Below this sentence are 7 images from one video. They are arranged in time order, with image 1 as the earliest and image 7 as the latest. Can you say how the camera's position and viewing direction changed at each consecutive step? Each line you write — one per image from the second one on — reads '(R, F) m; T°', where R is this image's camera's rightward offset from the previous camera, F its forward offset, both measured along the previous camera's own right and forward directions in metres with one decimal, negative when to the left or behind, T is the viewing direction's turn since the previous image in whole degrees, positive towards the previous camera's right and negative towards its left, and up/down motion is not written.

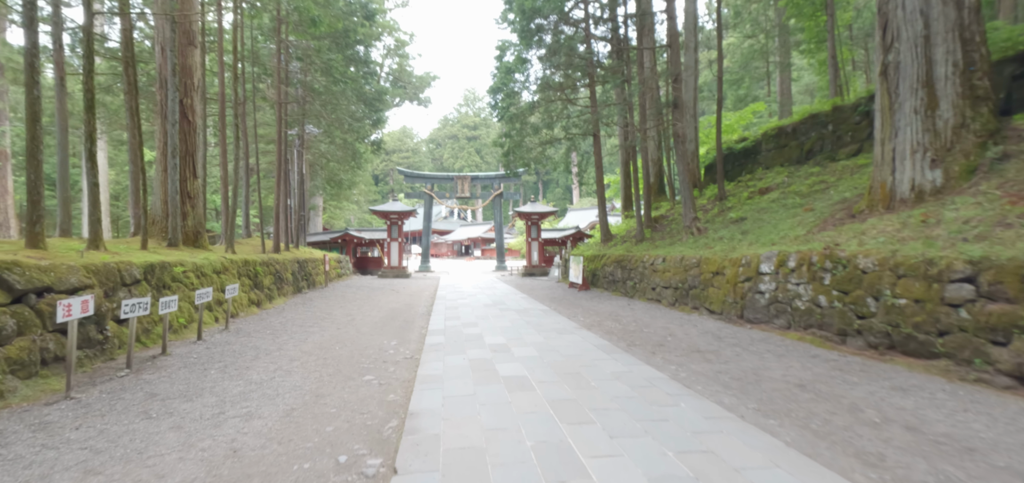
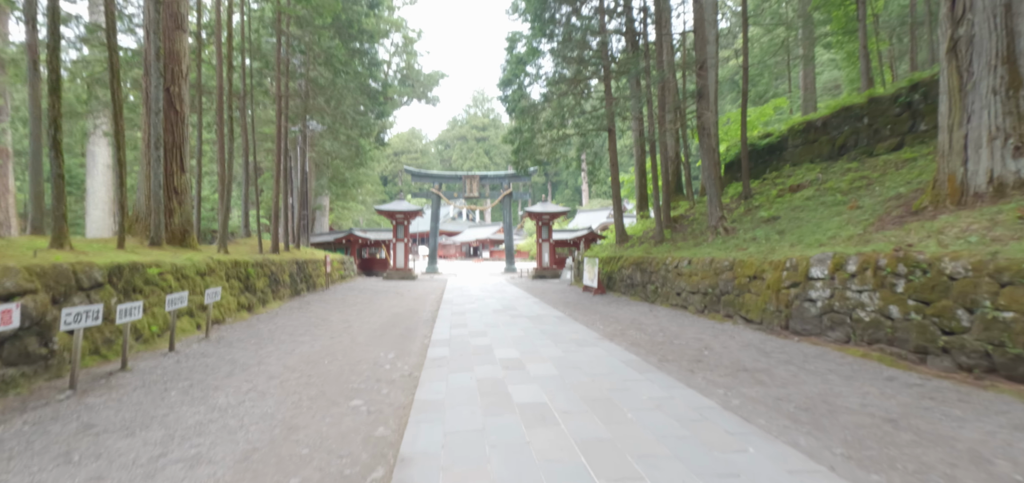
(-0.1, +0.7) m; -1°
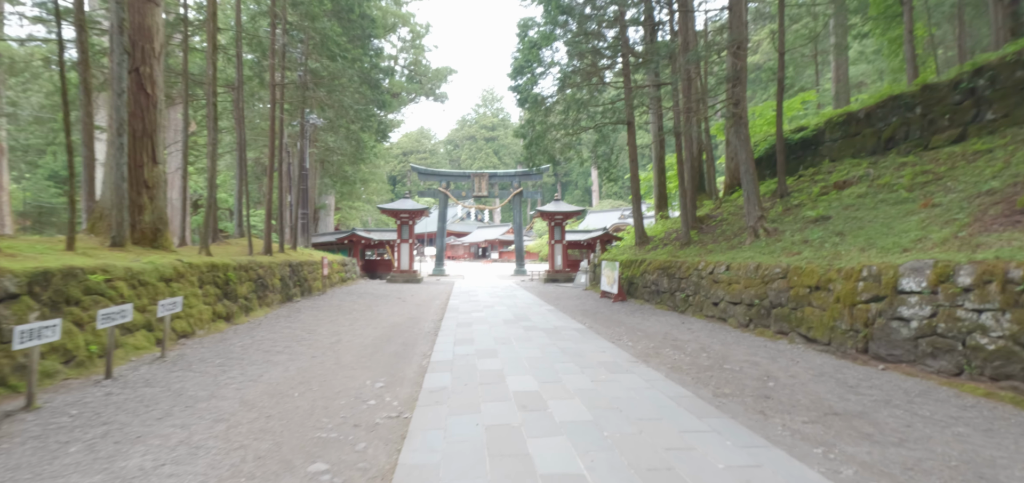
(-0.1, +0.9) m; -1°
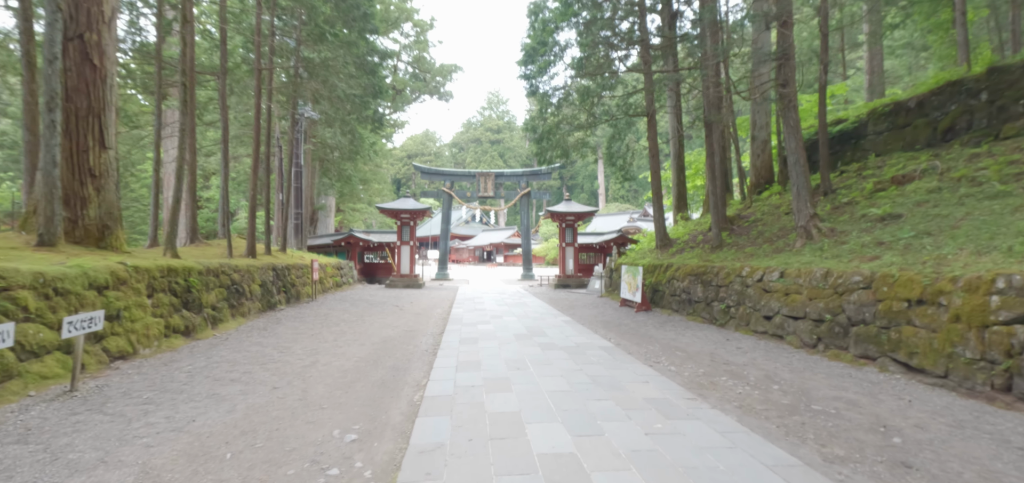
(-0.1, +1.1) m; -1°
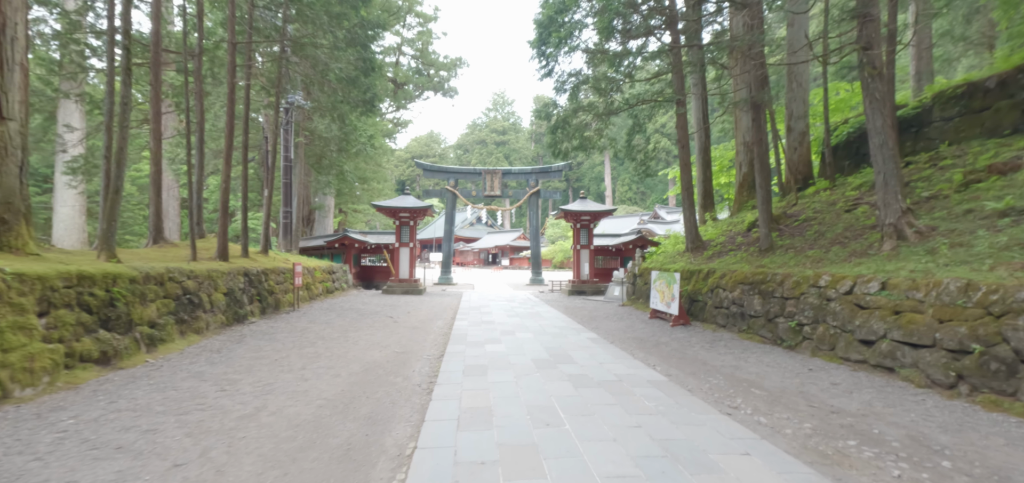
(-0.2, +1.3) m; -1°
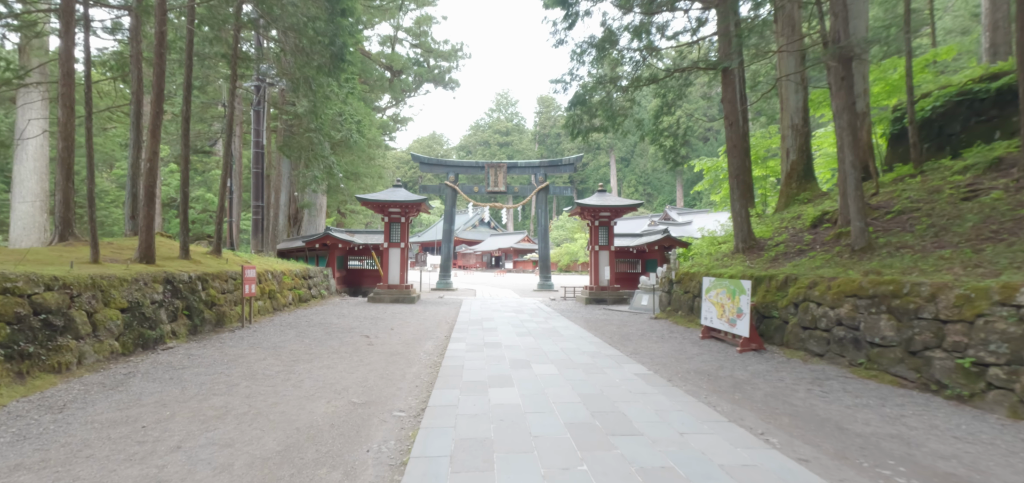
(-0.1, +1.9) m; 0°
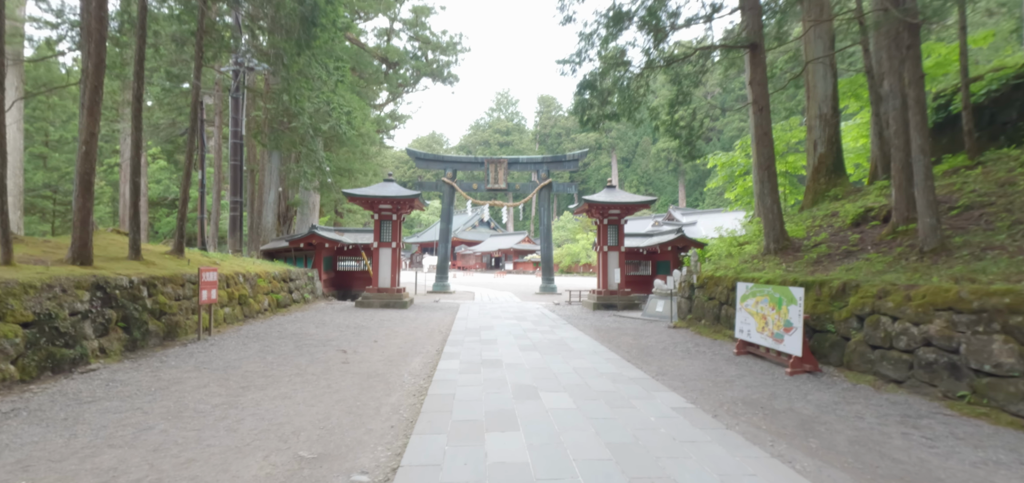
(0.0, +0.9) m; 0°
